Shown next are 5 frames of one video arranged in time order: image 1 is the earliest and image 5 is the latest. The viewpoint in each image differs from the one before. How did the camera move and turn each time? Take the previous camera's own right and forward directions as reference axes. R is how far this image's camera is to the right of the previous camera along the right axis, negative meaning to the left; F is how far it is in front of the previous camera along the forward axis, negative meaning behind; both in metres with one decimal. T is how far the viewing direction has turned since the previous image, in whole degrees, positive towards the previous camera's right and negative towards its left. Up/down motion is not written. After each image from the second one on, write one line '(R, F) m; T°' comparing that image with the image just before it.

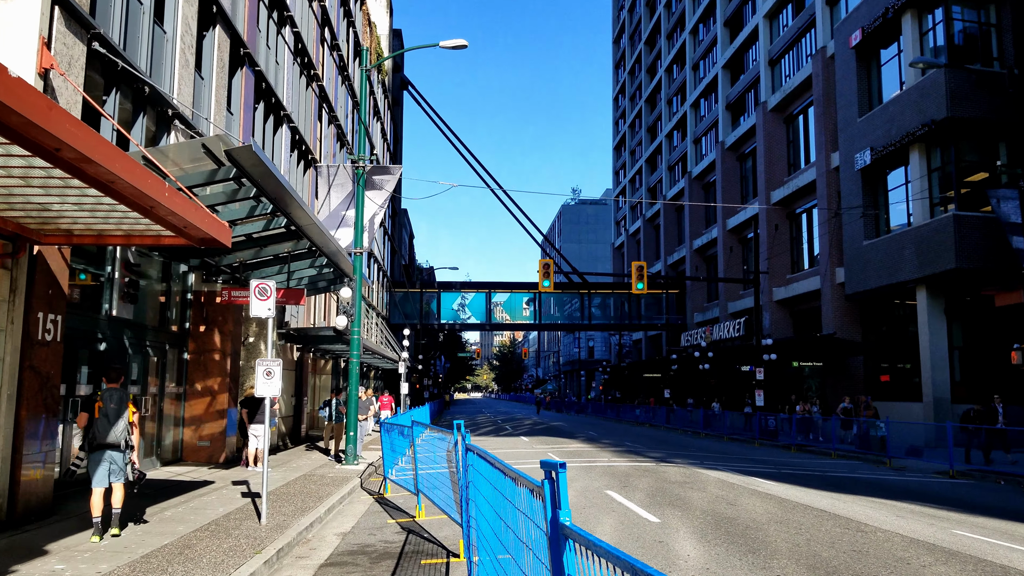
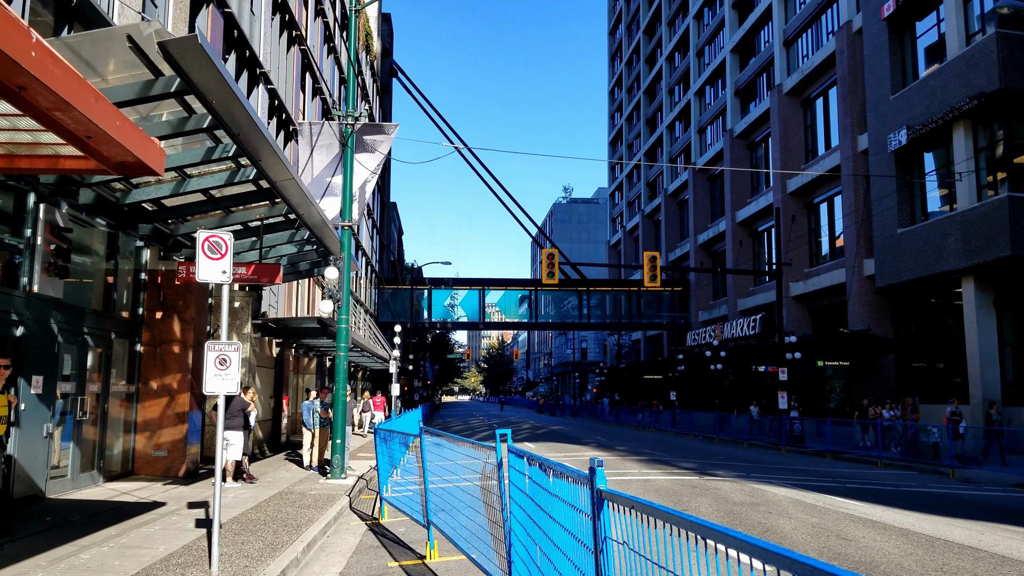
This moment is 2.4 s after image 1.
(-0.6, +2.7) m; +1°
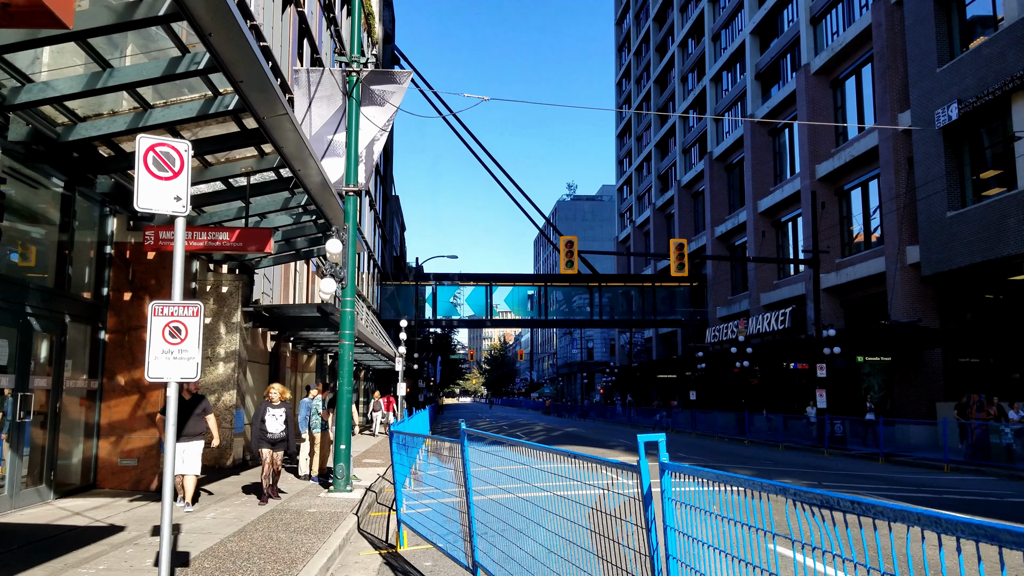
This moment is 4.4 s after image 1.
(-0.6, +2.2) m; 0°
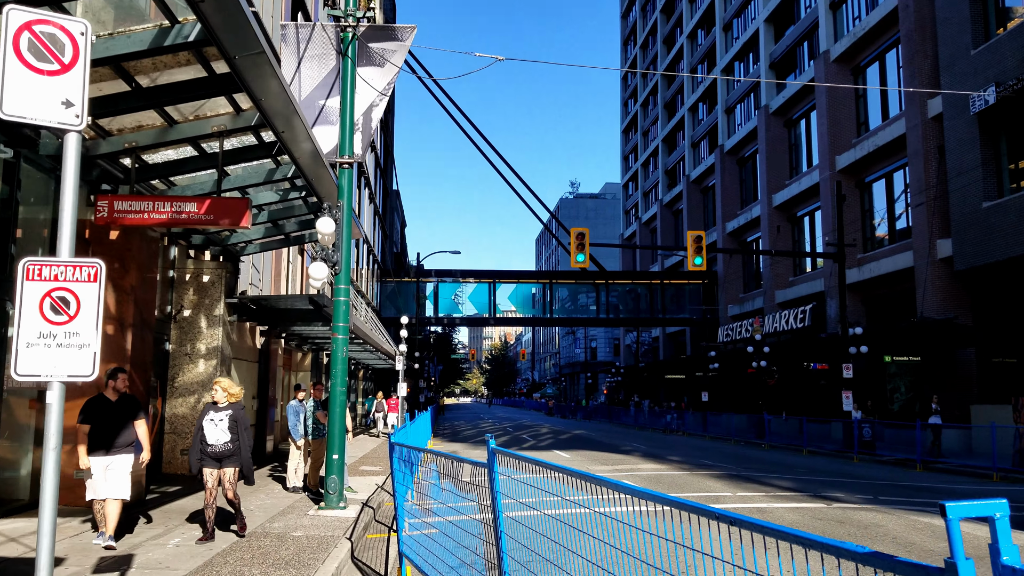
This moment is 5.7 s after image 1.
(-0.2, +1.5) m; 0°
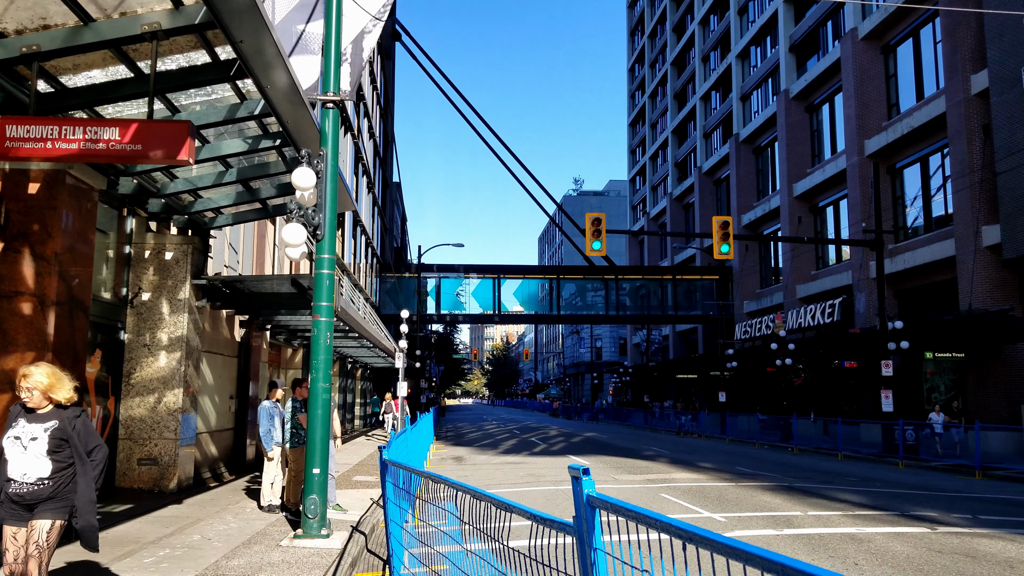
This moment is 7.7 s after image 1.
(-0.3, +2.1) m; 0°
